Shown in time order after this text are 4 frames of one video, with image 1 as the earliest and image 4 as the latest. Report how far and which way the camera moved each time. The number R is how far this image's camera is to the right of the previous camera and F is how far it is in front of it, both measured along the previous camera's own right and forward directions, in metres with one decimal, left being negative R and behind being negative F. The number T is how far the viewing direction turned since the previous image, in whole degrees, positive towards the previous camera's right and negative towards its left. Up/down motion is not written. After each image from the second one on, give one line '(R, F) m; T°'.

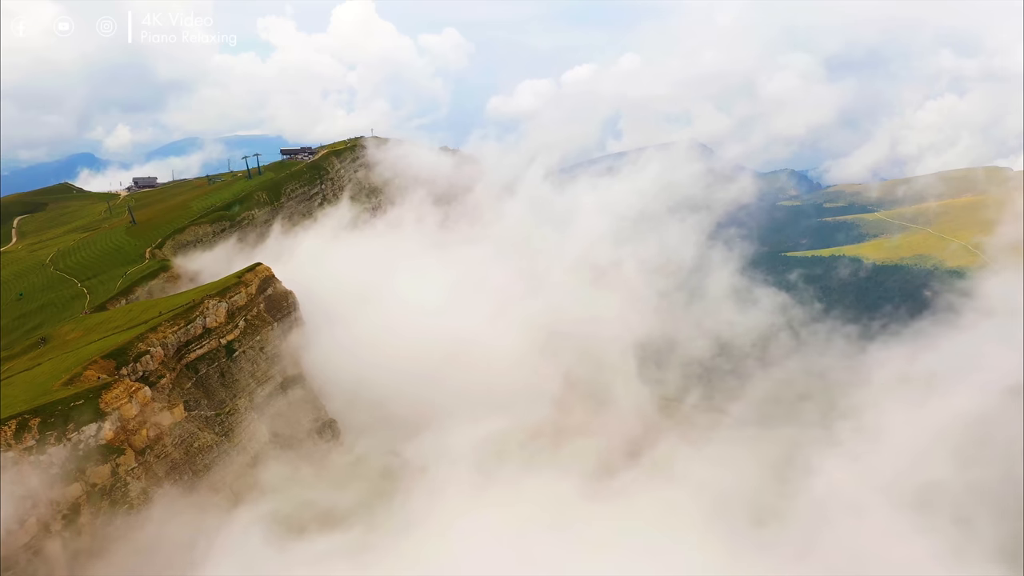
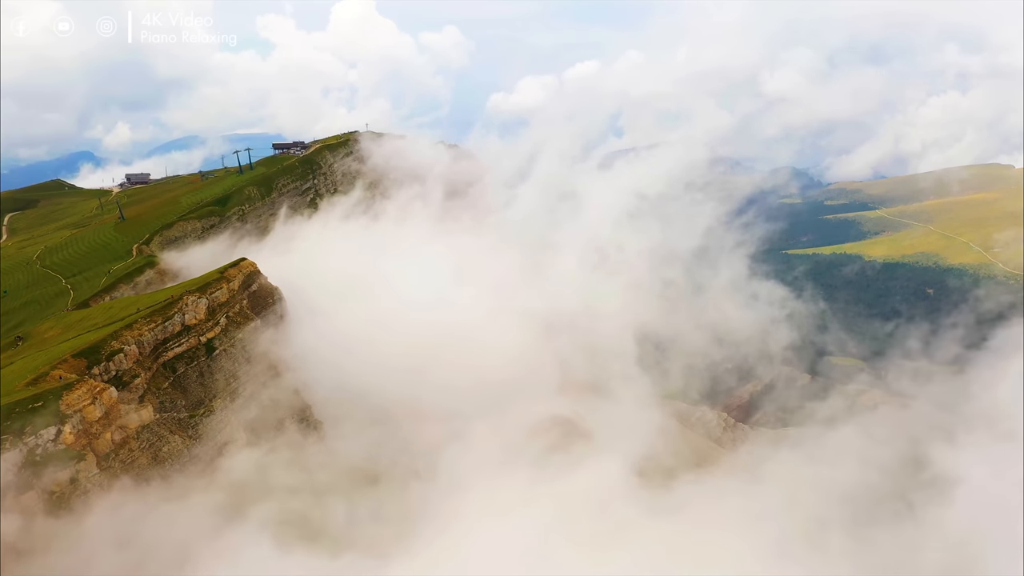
(+1.4, +3.2) m; 0°
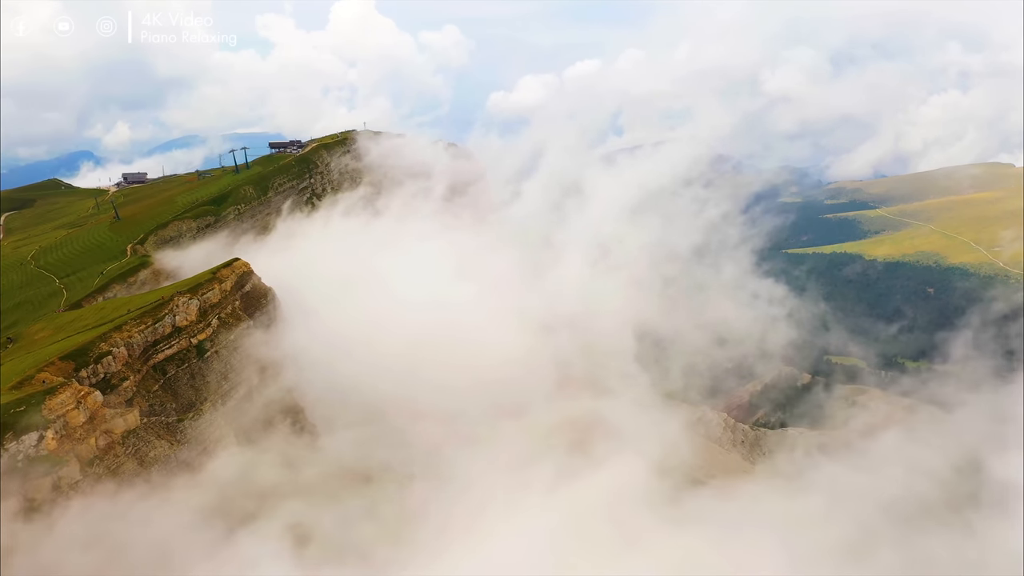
(+0.6, +1.2) m; 0°
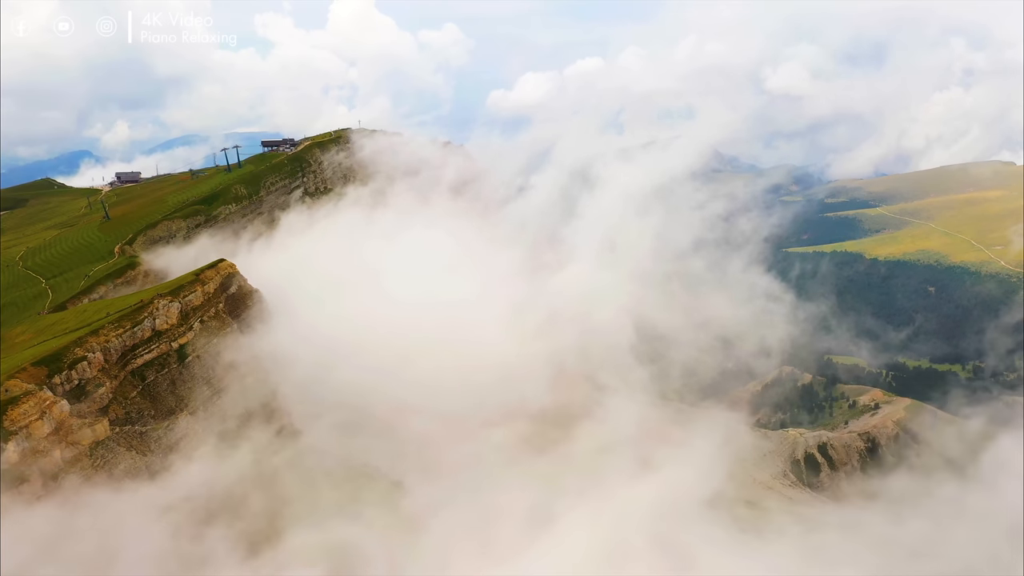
(+1.3, +2.4) m; 0°
